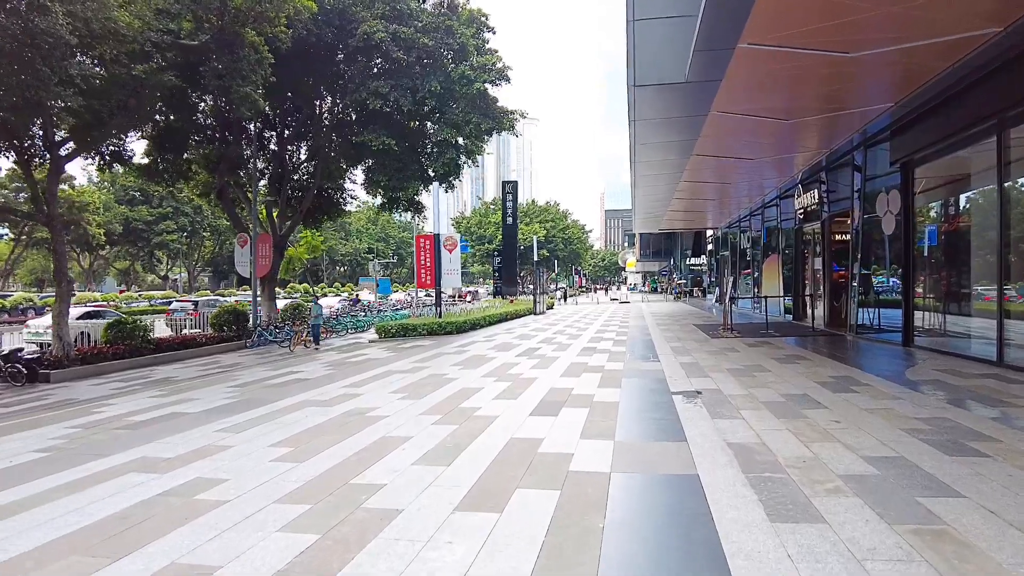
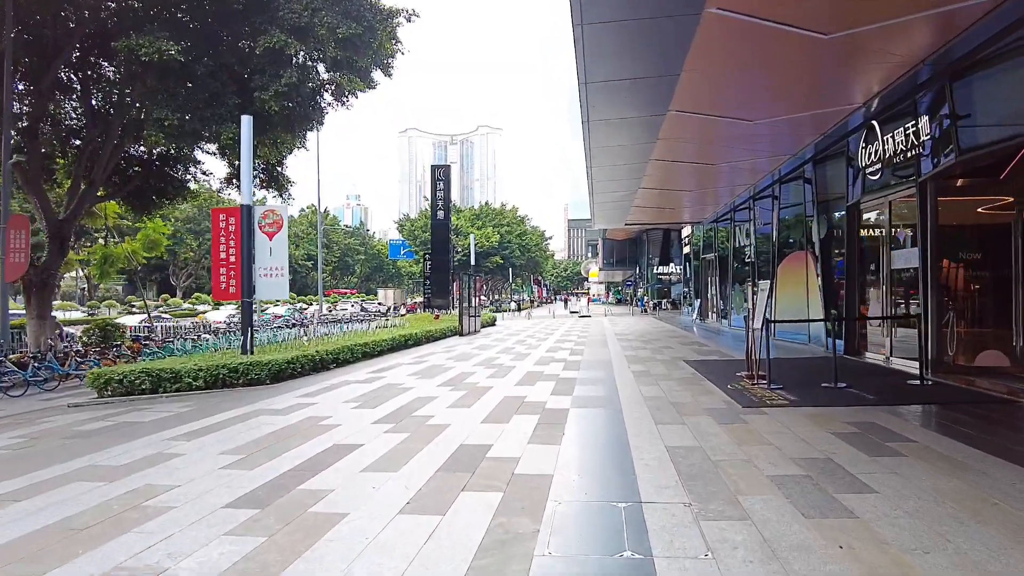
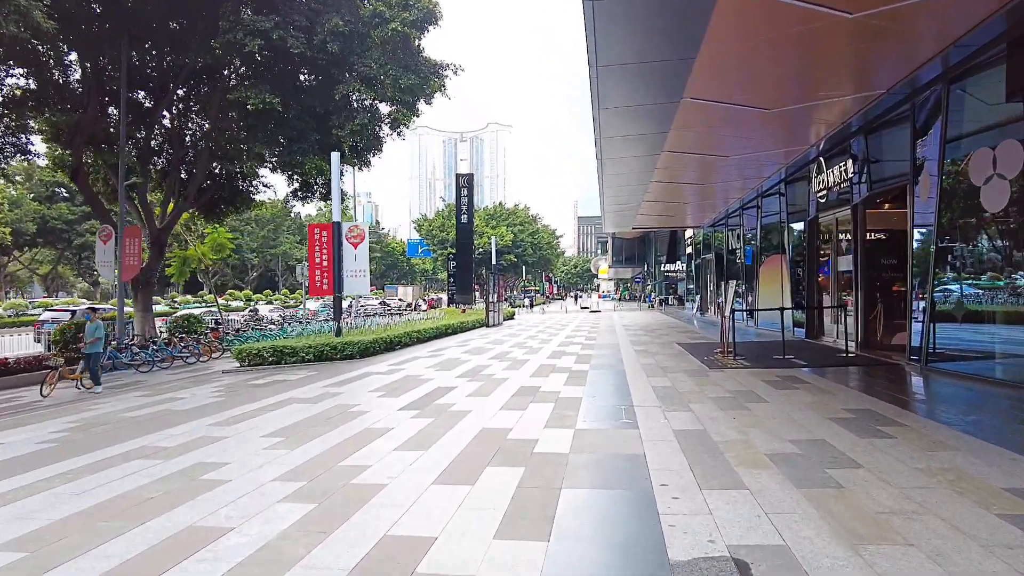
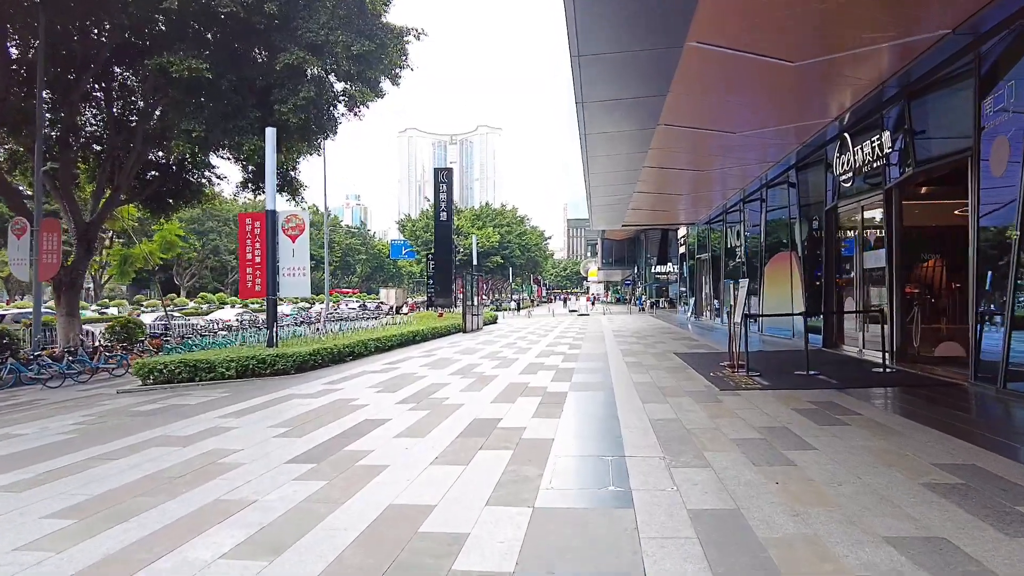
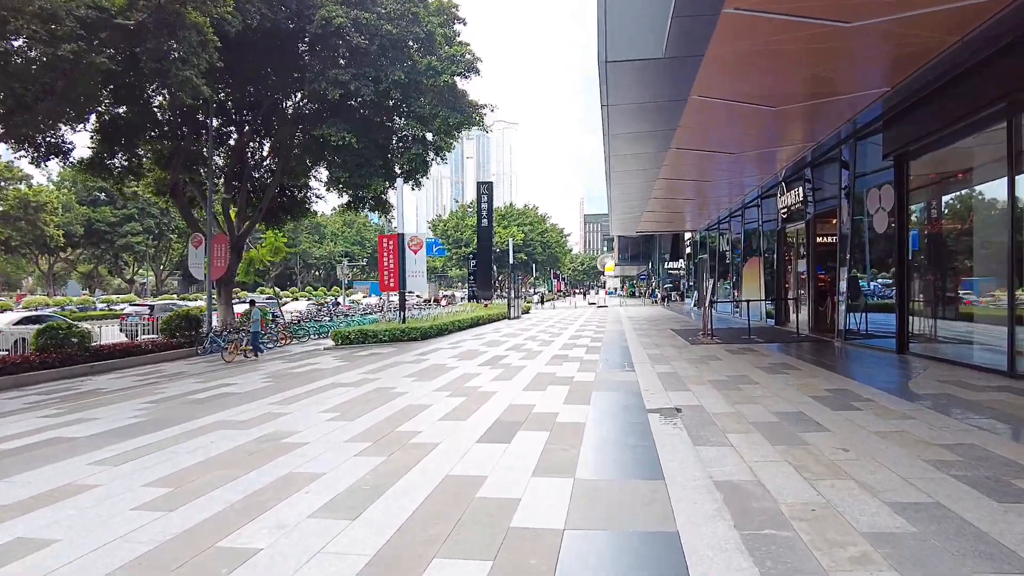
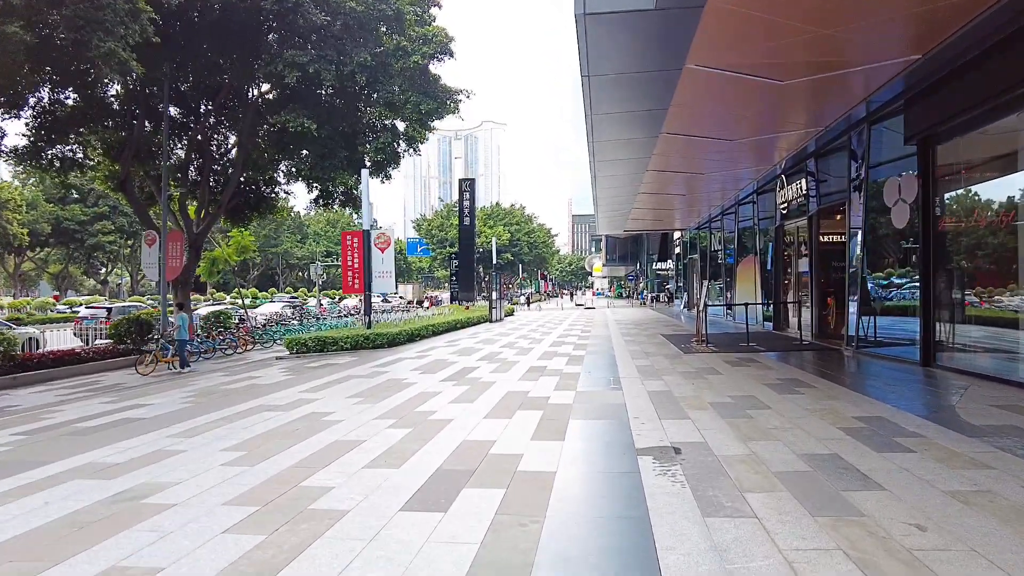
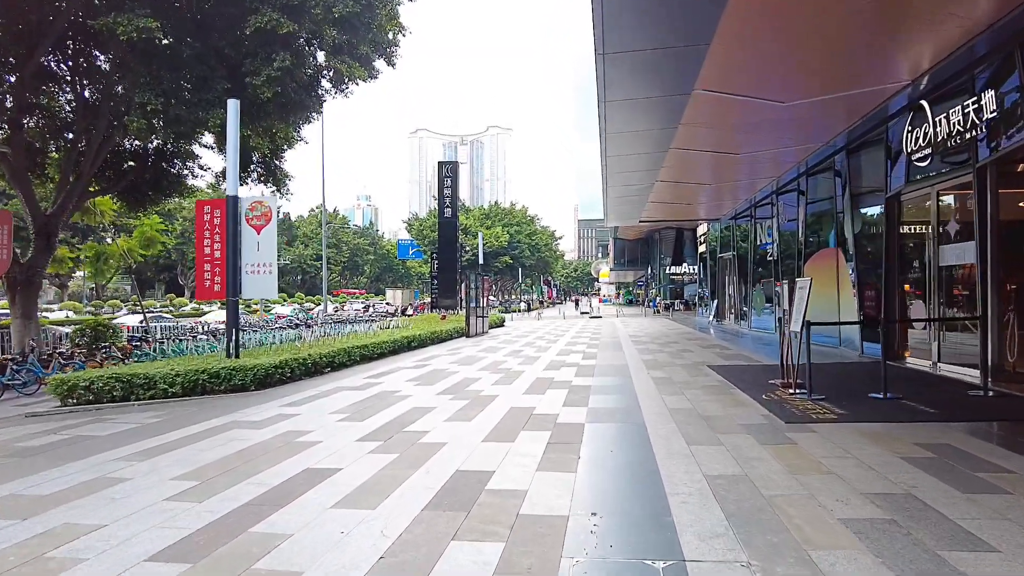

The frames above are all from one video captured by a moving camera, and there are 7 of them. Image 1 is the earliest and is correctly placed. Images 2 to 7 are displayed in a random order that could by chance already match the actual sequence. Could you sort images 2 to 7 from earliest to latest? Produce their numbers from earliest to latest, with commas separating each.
5, 6, 3, 4, 2, 7
